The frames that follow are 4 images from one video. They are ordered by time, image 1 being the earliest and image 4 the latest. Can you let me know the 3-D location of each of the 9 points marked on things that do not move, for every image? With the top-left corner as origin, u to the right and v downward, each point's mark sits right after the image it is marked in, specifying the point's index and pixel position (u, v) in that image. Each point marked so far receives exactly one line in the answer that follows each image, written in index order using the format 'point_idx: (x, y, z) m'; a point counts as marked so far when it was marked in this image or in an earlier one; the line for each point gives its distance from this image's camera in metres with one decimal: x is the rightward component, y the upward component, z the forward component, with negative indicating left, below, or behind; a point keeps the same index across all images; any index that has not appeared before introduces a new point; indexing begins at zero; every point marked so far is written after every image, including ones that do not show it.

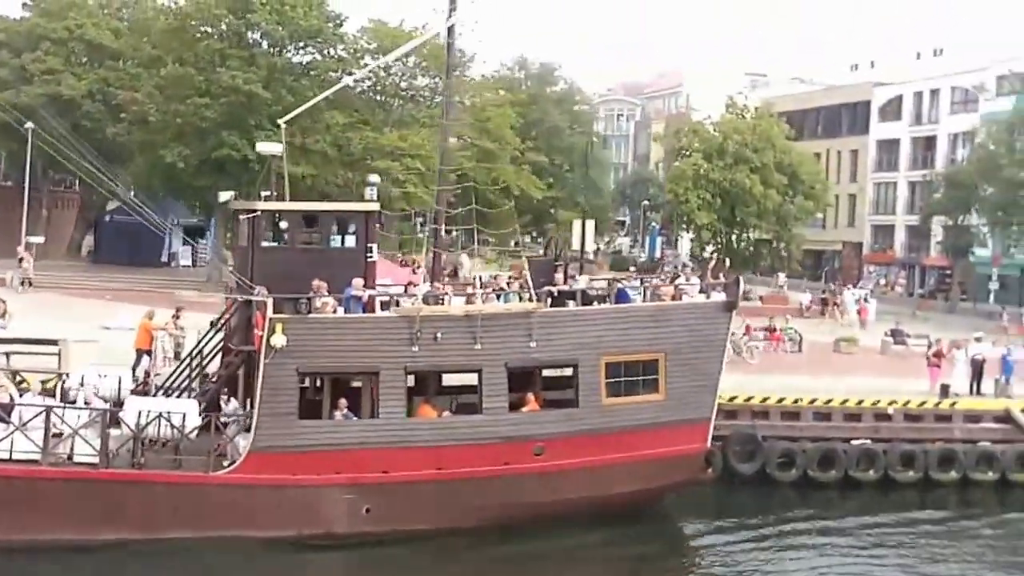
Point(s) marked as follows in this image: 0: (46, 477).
0: (-5.8, -2.4, +18.3) m
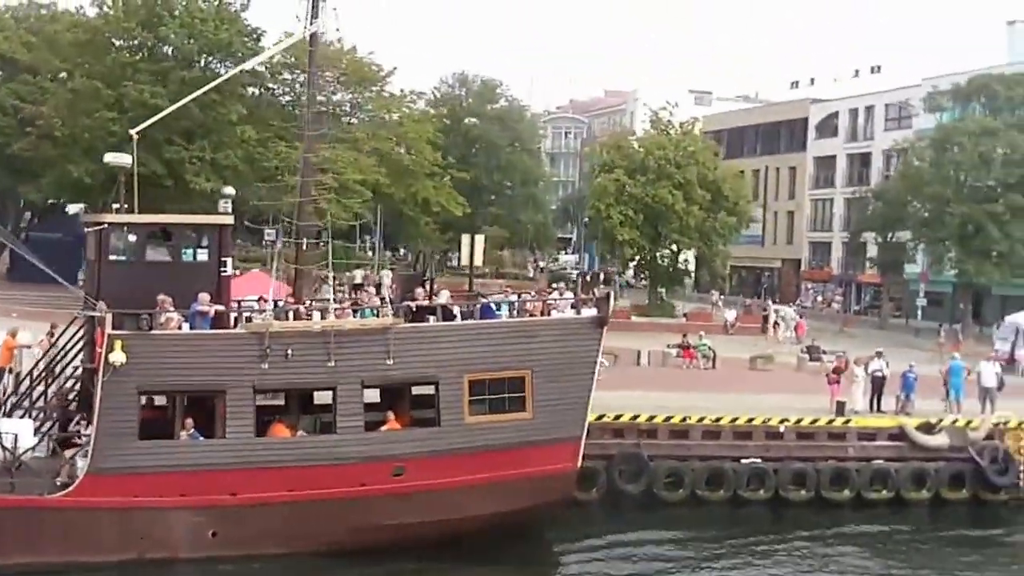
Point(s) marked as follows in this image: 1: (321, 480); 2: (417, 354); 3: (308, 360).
0: (-7.7, -2.6, +17.5) m
1: (-2.5, -2.5, +19.5) m
2: (-1.3, -0.9, +19.9) m
3: (-2.7, -1.0, +19.4) m
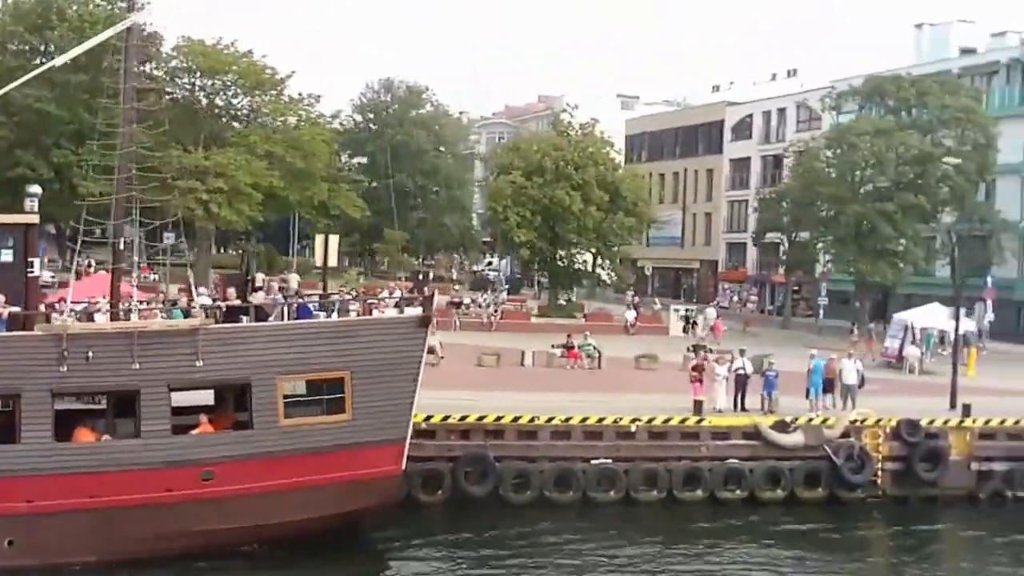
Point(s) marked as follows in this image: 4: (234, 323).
0: (-10.1, -2.6, +16.9) m
1: (-5.0, -2.6, +19.0) m
2: (-3.8, -0.9, +19.5) m
3: (-5.2, -1.0, +18.9) m
4: (-3.7, -0.5, +19.7) m
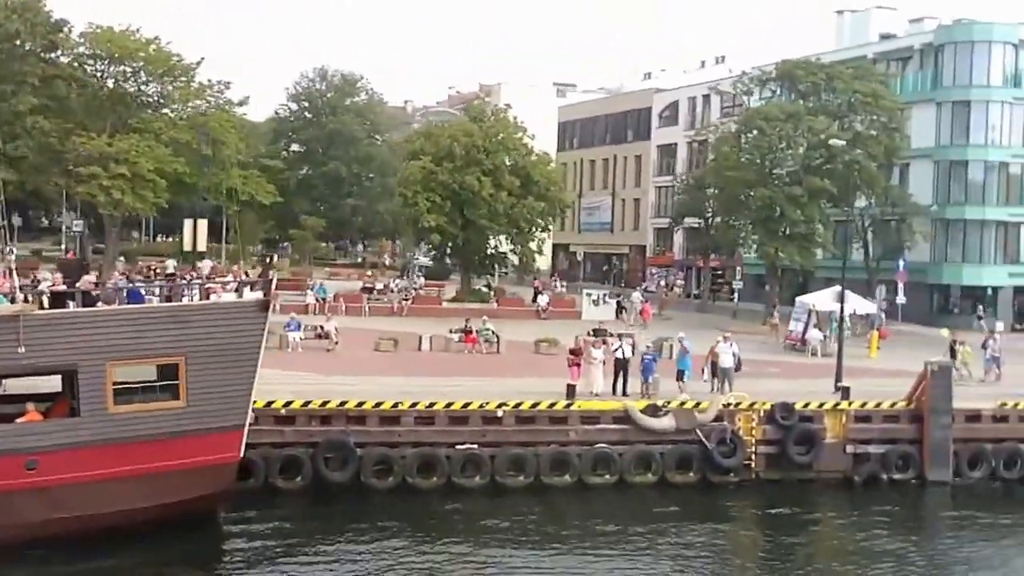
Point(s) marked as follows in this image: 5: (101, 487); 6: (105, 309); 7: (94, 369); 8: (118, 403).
0: (-12.2, -2.5, +16.4) m
1: (-7.2, -2.4, +18.6) m
2: (-6.0, -0.7, +19.1) m
3: (-7.4, -0.8, +18.5) m
4: (-5.9, -0.3, +19.3) m
5: (-5.5, -2.7, +19.7) m
6: (-5.4, -0.3, +19.4) m
7: (-5.6, -1.1, +19.4) m
8: (-5.3, -1.5, +19.7) m
